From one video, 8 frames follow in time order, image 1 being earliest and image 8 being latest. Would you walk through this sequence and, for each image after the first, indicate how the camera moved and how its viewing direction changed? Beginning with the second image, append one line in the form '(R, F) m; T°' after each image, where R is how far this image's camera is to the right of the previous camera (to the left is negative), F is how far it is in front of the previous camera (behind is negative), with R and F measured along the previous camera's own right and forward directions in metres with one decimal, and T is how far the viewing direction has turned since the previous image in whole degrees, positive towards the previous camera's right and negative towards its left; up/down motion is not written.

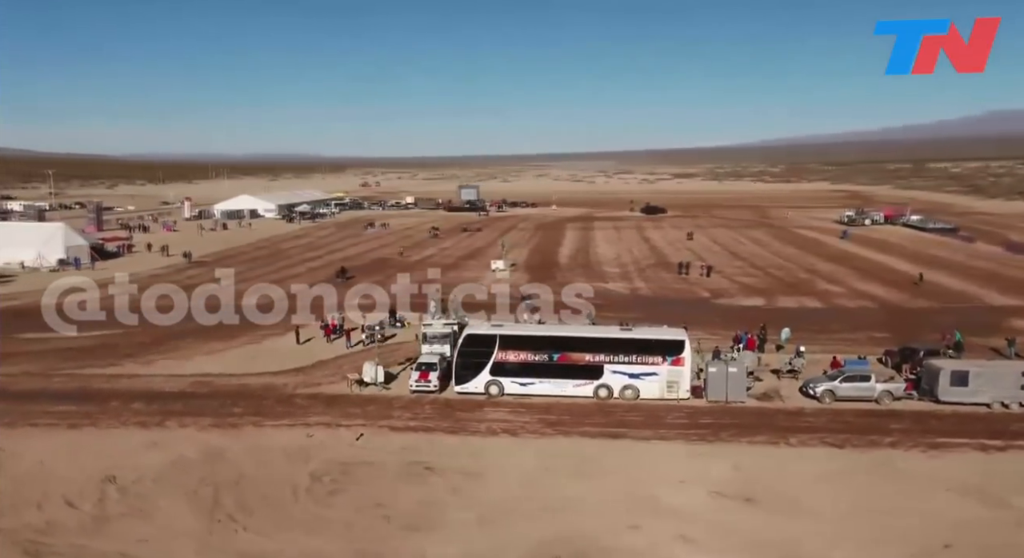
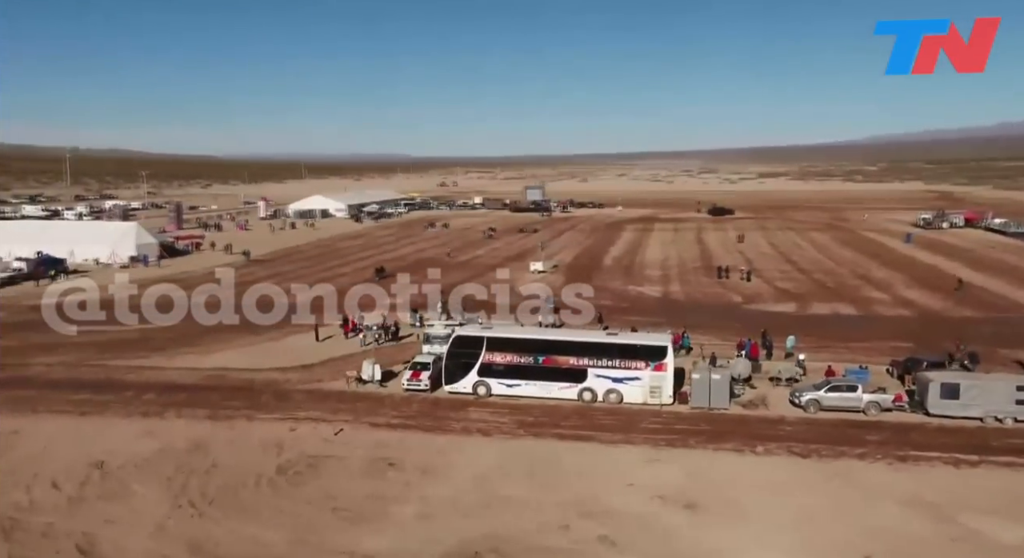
(+2.5, -0.4) m; -5°
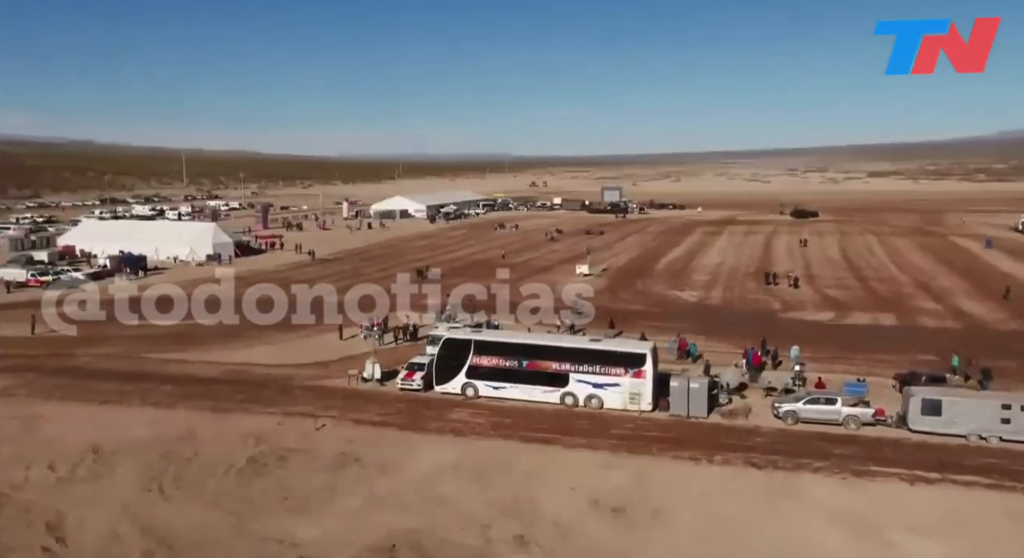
(+3.0, -0.5) m; -6°
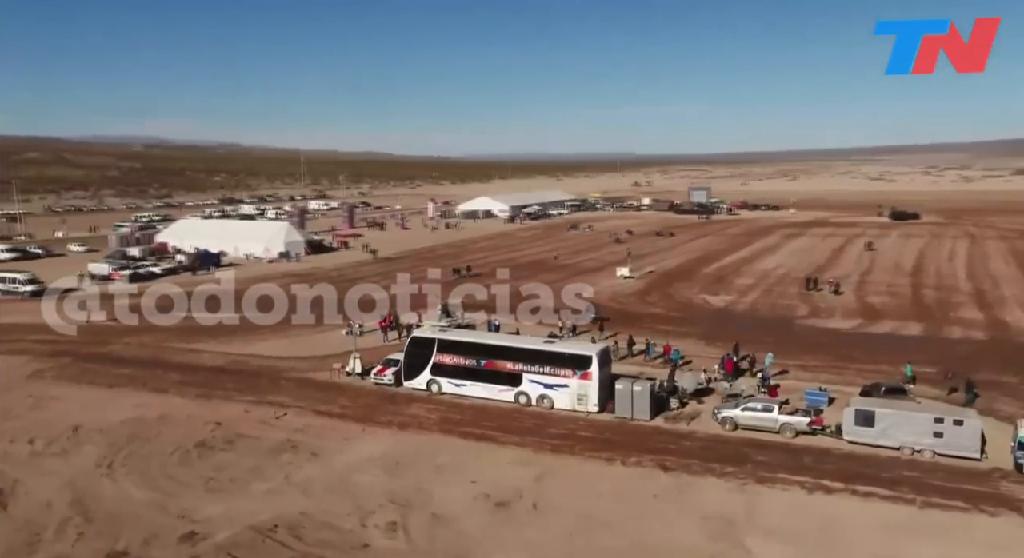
(+4.3, -0.6) m; -7°
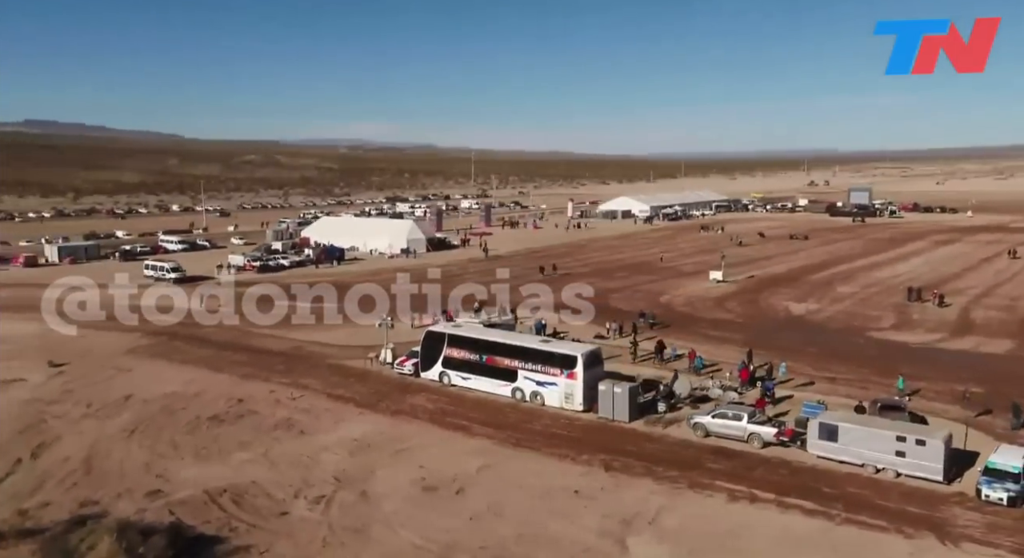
(+5.0, -0.5) m; -12°
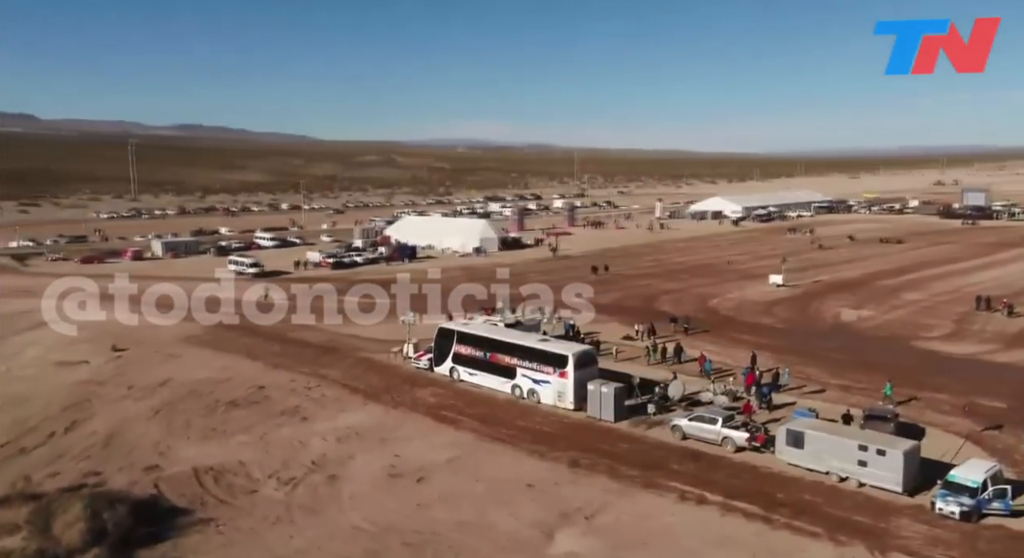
(+3.2, -0.6) m; -7°
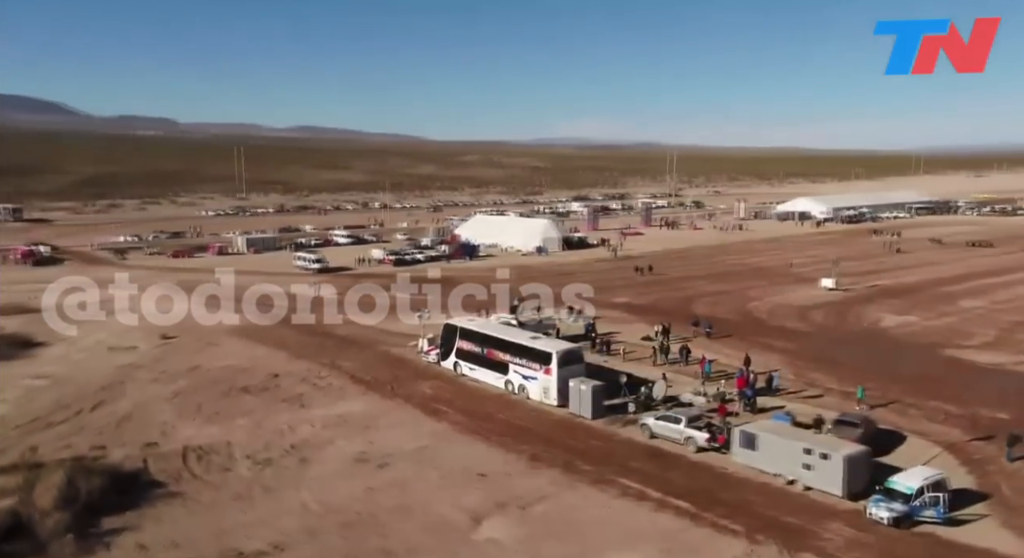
(+3.3, -0.6) m; -7°
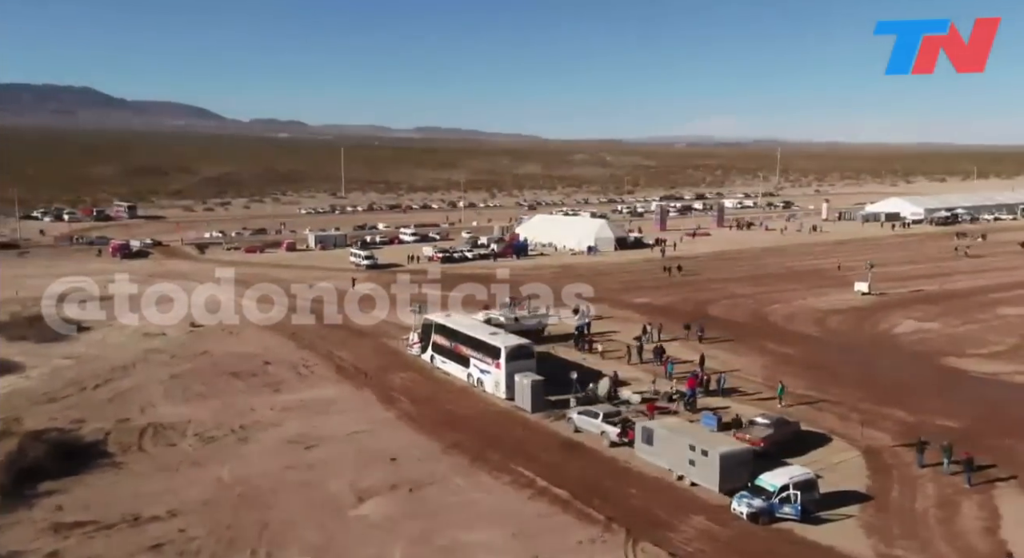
(+4.6, -0.8) m; -7°
